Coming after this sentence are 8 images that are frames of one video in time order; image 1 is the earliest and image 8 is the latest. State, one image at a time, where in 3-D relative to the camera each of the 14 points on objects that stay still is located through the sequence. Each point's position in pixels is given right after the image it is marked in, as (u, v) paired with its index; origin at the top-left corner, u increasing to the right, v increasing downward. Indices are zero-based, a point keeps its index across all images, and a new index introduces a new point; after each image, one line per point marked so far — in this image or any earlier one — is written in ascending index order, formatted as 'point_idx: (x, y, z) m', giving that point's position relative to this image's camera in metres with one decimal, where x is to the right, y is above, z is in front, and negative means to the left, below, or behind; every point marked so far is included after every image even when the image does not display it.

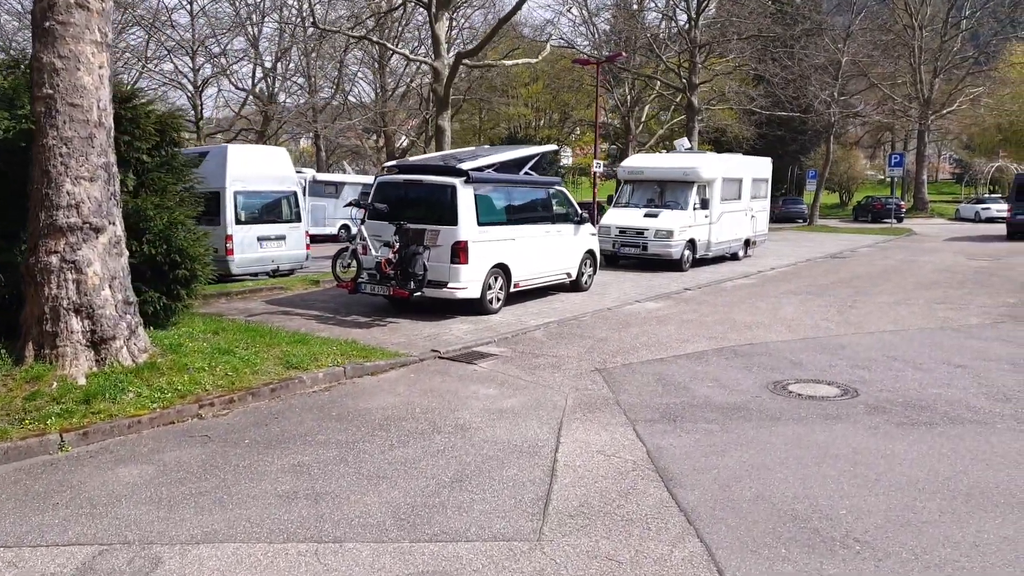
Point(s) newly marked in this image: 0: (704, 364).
0: (+2.3, -0.9, +9.6) m
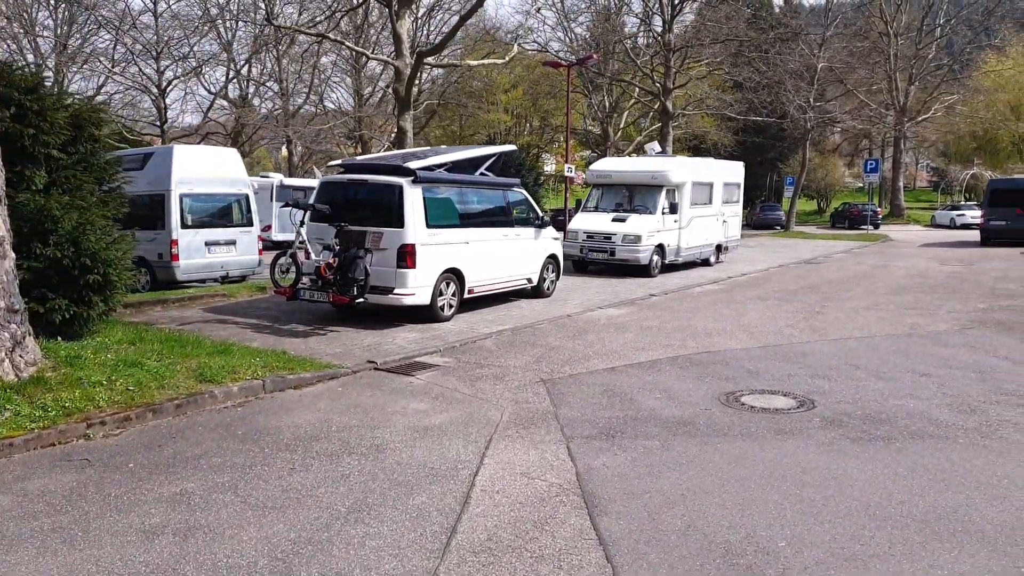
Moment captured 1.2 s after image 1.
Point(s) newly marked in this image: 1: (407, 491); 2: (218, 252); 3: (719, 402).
0: (+1.6, -0.9, +9.0) m
1: (-0.7, -1.3, +5.3) m
2: (-5.7, +0.7, +15.9) m
3: (+2.0, -1.1, +7.8) m
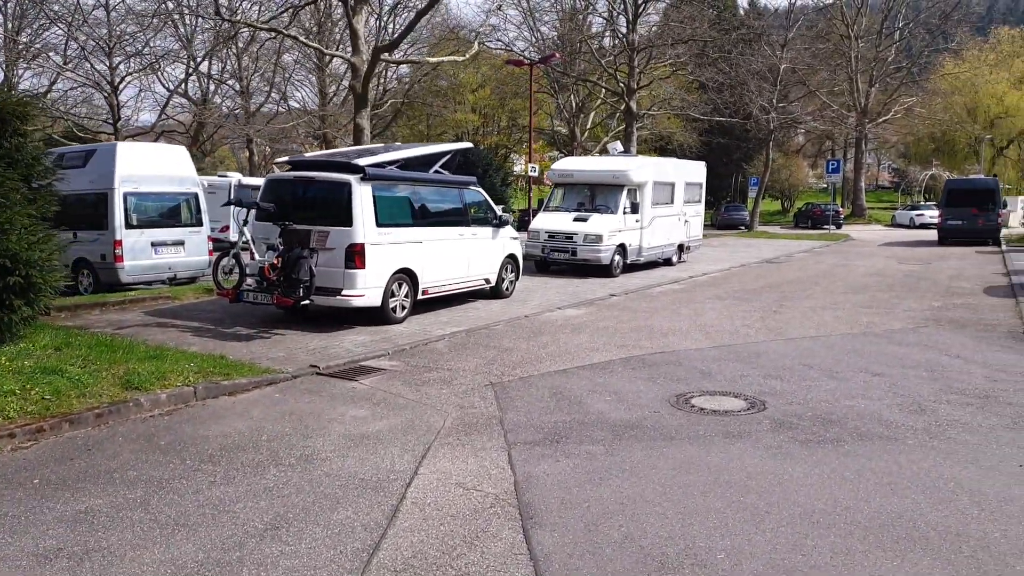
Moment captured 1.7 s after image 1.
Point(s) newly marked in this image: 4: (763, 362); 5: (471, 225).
0: (+1.0, -0.9, +8.8) m
1: (-1.1, -1.3, +5.0) m
2: (-6.6, +0.7, +15.4) m
3: (+1.5, -1.1, +7.7) m
4: (+2.9, -0.8, +9.3) m
5: (-0.7, +1.1, +13.9) m
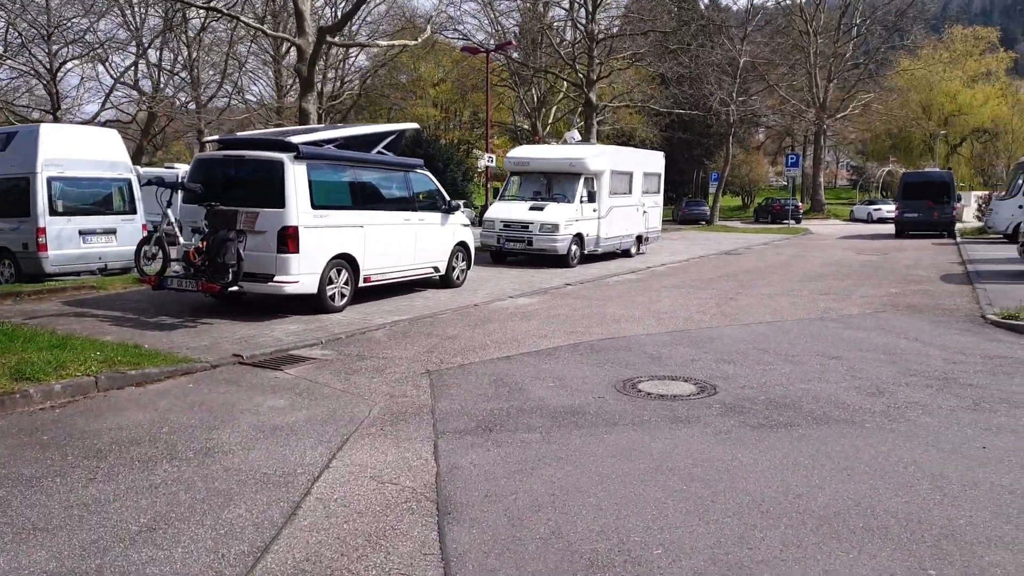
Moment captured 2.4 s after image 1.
0: (+0.4, -0.7, +8.3) m
1: (-1.6, -1.2, +4.4) m
2: (-7.5, +0.8, +14.6) m
3: (+0.9, -0.9, +7.2) m
4: (+2.2, -0.6, +8.9) m
5: (-1.5, +1.3, +13.3) m
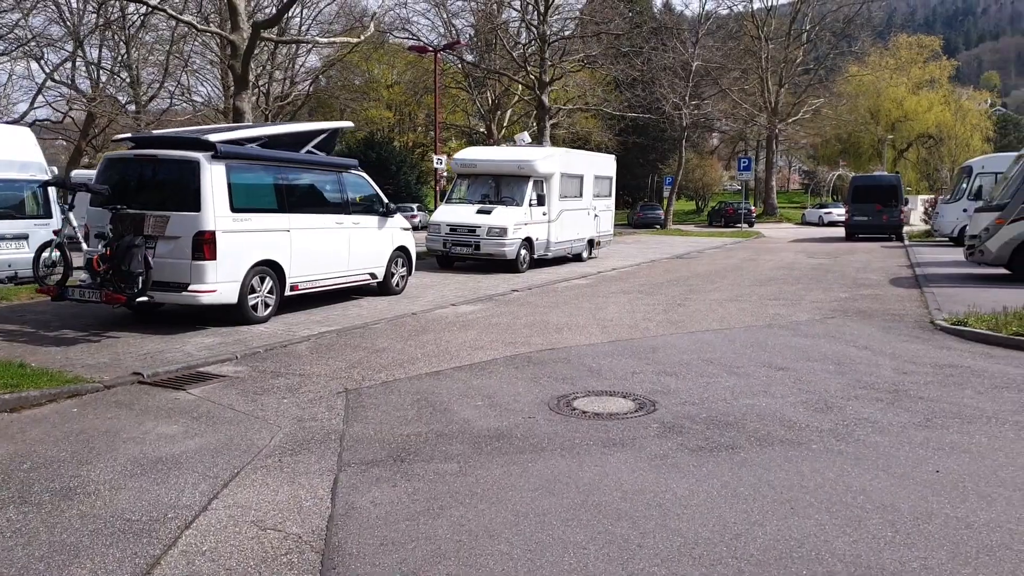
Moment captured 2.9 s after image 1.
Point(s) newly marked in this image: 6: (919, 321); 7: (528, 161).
0: (-0.3, -0.8, +7.7) m
1: (-2.0, -1.2, +3.7) m
2: (-8.5, +0.7, +13.6) m
3: (+0.3, -1.0, +6.6) m
4: (+1.5, -0.7, +8.4) m
5: (-2.5, +1.2, +12.6) m
6: (+5.3, -0.4, +10.5) m
7: (+0.3, +3.0, +19.0) m
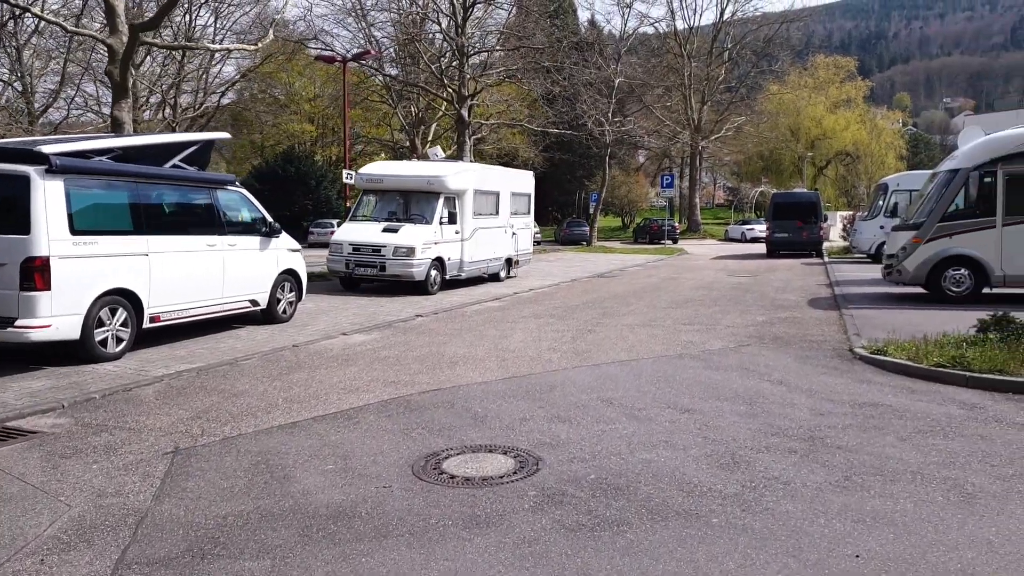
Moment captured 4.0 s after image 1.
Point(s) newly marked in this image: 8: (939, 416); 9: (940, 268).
0: (-1.3, -1.1, +6.7) m
1: (-2.8, -1.5, +2.5) m
2: (-10.0, +0.2, +11.8) m
3: (-0.7, -1.2, +5.6) m
4: (+0.4, -1.0, +7.5) m
5: (-4.0, +0.7, +11.4) m
6: (+4.0, -0.7, +9.9) m
7: (-1.7, +2.4, +18.0) m
8: (+3.4, -1.0, +6.6) m
9: (+7.6, +0.4, +14.4) m
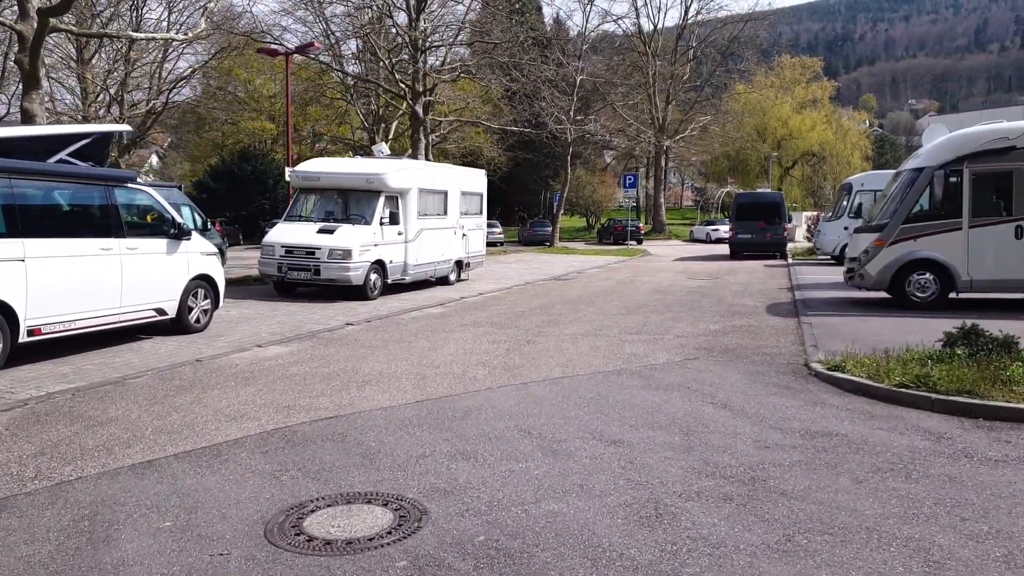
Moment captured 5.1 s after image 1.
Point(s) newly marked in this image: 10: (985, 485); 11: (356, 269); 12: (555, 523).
0: (-2.1, -1.2, +5.7) m
1: (-3.3, -1.6, +1.5) m
2: (-10.9, +0.1, +10.5) m
3: (-1.4, -1.3, +4.6) m
4: (-0.3, -1.1, +6.6) m
5: (-4.8, +0.6, +10.3) m
6: (+3.1, -0.8, +9.1) m
7: (-2.8, +2.4, +17.0) m
8: (+2.7, -1.1, +5.7) m
9: (+6.6, +0.3, +13.7) m
10: (+2.9, -1.2, +5.0) m
11: (-3.1, +0.4, +16.3) m
12: (+0.3, -1.3, +4.6) m
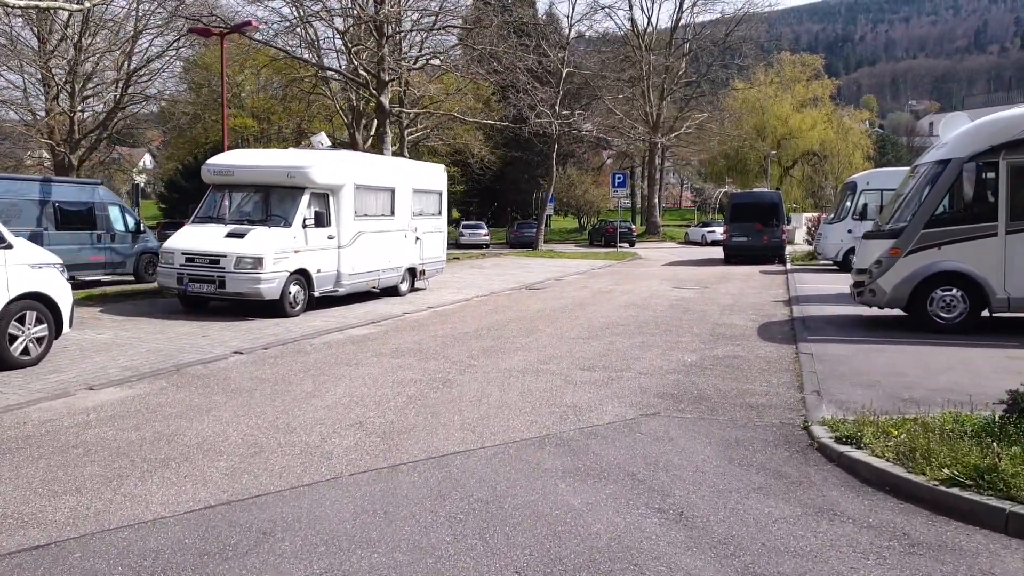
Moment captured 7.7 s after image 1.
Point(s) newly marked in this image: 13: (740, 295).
0: (-3.0, -1.5, +3.1) m
1: (-4.2, -1.8, -1.1) m
2: (-11.8, -0.1, +8.0) m
3: (-2.3, -1.6, +2.1) m
4: (-1.3, -1.4, +4.0) m
5: (-5.8, +0.4, +7.7) m
6: (+2.2, -1.1, +6.5) m
7: (-3.7, +2.1, +14.4) m
8: (+1.8, -1.4, +3.2) m
9: (+5.7, 0.0, +11.2) m
10: (+2.0, -1.5, +2.4) m
11: (-4.0, +0.1, +13.8) m
12: (-0.7, -1.6, +2.0) m
13: (+5.1, -0.1, +18.0) m
